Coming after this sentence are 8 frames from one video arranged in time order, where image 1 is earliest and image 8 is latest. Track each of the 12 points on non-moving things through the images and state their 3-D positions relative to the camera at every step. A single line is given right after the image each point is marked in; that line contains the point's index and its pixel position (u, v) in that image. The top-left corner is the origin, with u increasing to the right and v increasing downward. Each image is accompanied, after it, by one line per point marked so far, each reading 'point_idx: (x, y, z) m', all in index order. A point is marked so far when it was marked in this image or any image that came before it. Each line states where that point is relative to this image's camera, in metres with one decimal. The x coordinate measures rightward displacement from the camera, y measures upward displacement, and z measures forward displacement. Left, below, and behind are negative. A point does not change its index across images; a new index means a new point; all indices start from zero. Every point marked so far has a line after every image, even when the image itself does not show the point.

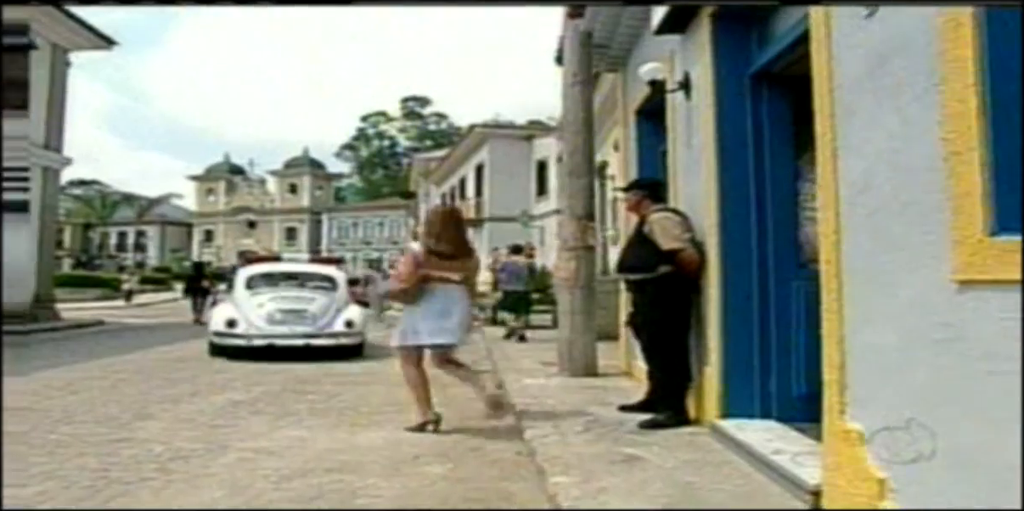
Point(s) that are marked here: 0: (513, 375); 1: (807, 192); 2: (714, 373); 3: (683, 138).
0: (0.0, -1.0, +9.8) m
1: (+1.7, +0.4, +6.5) m
2: (+1.2, -0.7, +6.6) m
3: (+1.1, +0.8, +7.3) m
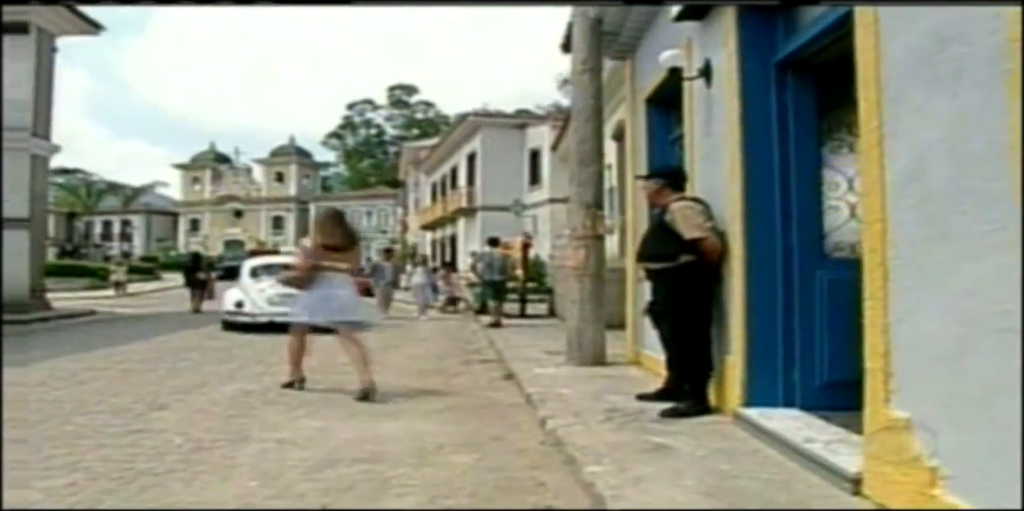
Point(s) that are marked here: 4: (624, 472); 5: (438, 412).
0: (+0.1, -0.9, +9.8) m
1: (+1.9, +0.4, +6.5) m
2: (+1.3, -0.6, +6.6) m
3: (+1.3, +0.9, +7.3) m
4: (+0.5, -1.0, +5.2) m
5: (-0.5, -1.1, +7.7) m
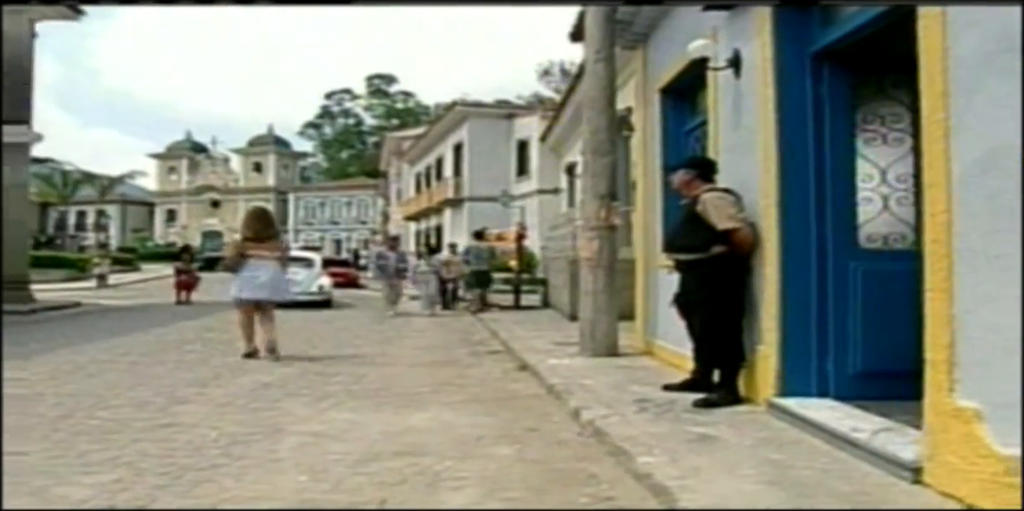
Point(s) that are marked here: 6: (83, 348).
0: (+0.2, -0.9, +9.7) m
1: (+2.1, +0.5, +6.5) m
2: (+1.5, -0.6, +6.7) m
3: (+1.4, +0.9, +7.3) m
4: (+0.8, -1.0, +5.2) m
5: (-0.3, -1.0, +7.6) m
6: (-4.2, -0.9, +10.9) m
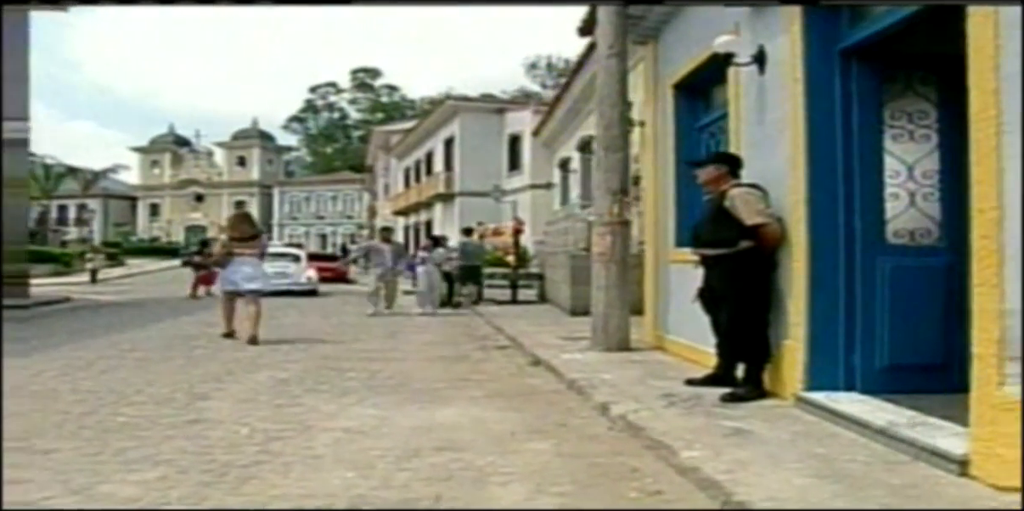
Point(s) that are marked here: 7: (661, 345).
0: (+0.3, -0.8, +9.8) m
1: (+2.3, +0.5, +6.6) m
2: (+1.7, -0.6, +6.7) m
3: (+1.6, +0.9, +7.3) m
4: (+1.0, -1.0, +5.3) m
5: (-0.2, -1.0, +7.6) m
6: (-4.1, -0.9, +10.8) m
7: (+1.3, -0.8, +9.6) m
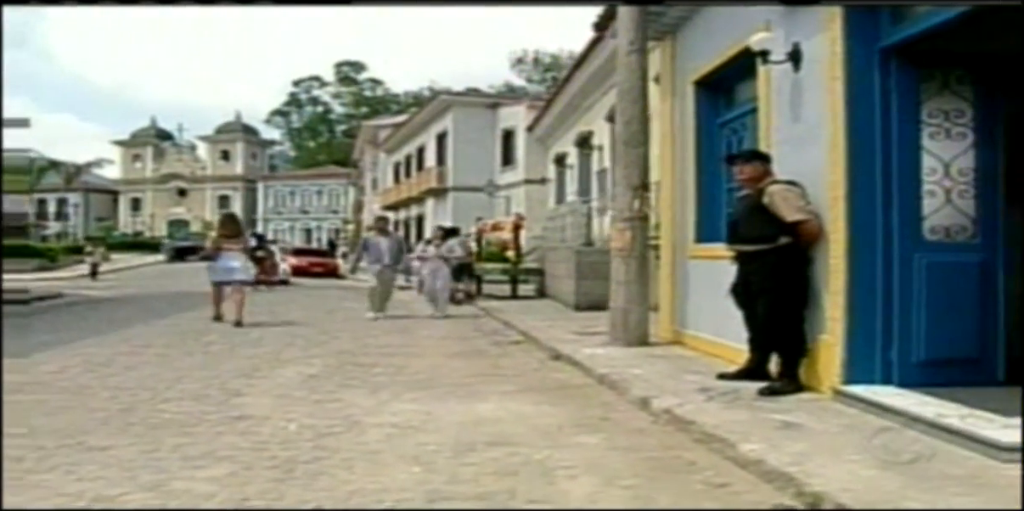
0: (+0.4, -0.8, +9.8) m
1: (+2.5, +0.5, +6.7) m
2: (+2.0, -0.5, +6.8) m
3: (+1.8, +1.0, +7.4) m
4: (+1.3, -0.9, +5.4) m
5: (+0.1, -0.9, +7.7) m
6: (-4.0, -0.8, +10.8) m
7: (+1.5, -0.7, +9.7) m
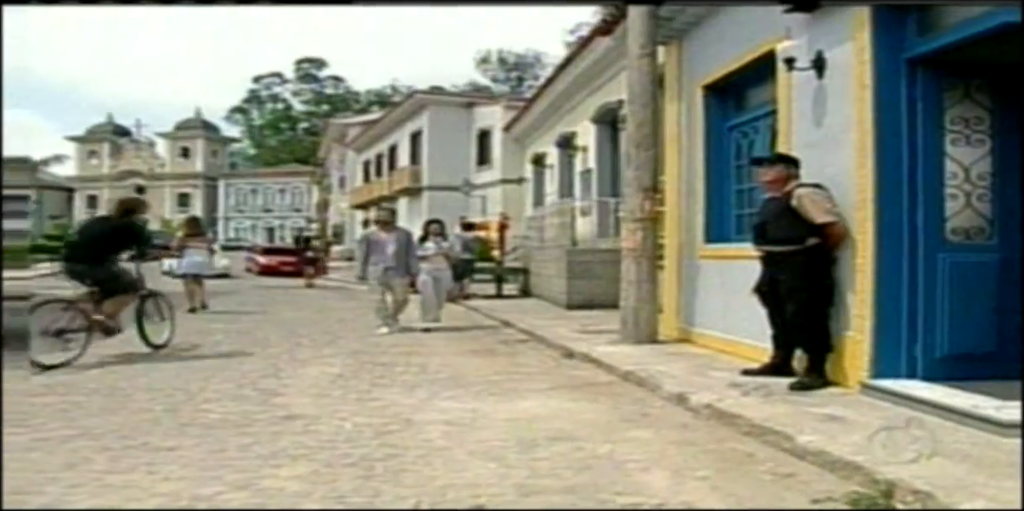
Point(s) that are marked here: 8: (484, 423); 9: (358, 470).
0: (+0.5, -0.8, +10.1) m
1: (+2.8, +0.5, +7.1) m
2: (+2.2, -0.5, +7.2) m
3: (+2.1, +1.0, +7.7) m
4: (+1.7, -0.9, +5.6) m
5: (+0.3, -1.0, +7.9) m
6: (-3.9, -0.8, +10.7) m
7: (+1.6, -0.7, +10.0) m
8: (-0.2, -1.0, +6.6) m
9: (-0.7, -1.0, +5.3) m
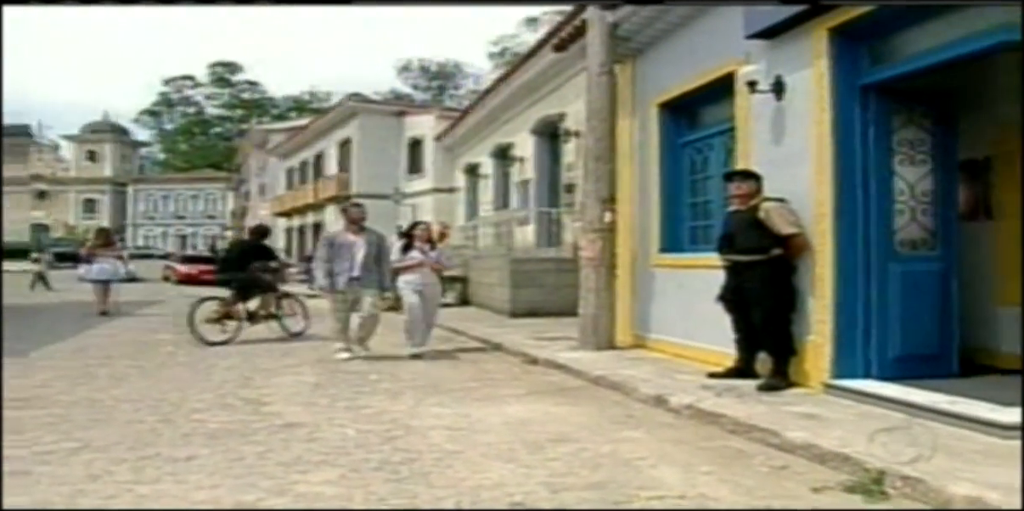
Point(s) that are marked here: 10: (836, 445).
0: (+0.2, -0.9, +10.4) m
1: (+2.7, +0.5, +7.7) m
2: (+2.2, -0.6, +7.7) m
3: (+1.9, +0.9, +8.3) m
4: (+1.7, -1.0, +6.1) m
5: (+0.1, -1.0, +8.3) m
6: (-4.3, -0.9, +10.7) m
7: (+1.2, -0.8, +10.4) m
8: (-0.2, -1.1, +6.9) m
9: (-0.6, -1.1, +5.6) m
10: (+1.7, -1.0, +5.9) m
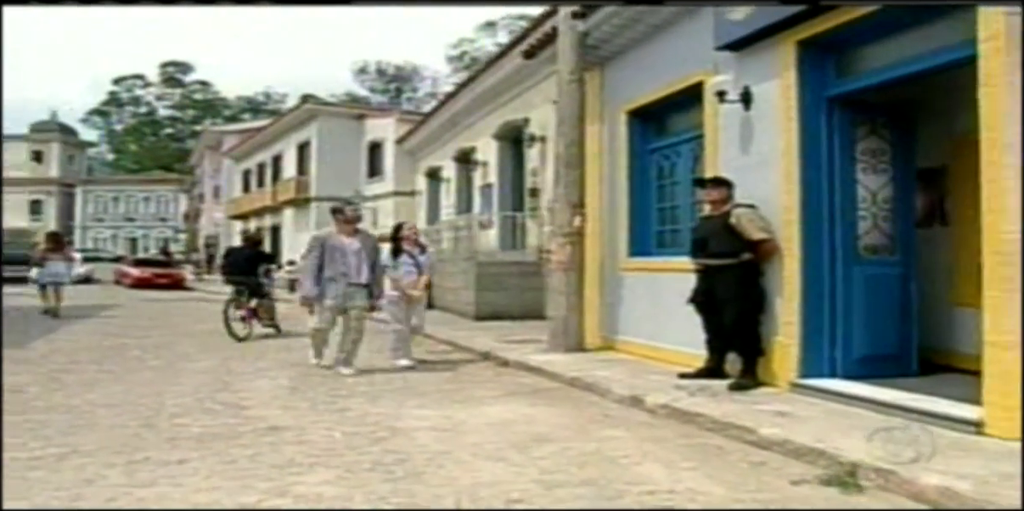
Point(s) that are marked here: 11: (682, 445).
0: (-0.1, -0.9, +10.6) m
1: (+2.6, +0.4, +8.0) m
2: (+2.0, -0.6, +8.0) m
3: (+1.7, +0.9, +8.5) m
4: (+1.6, -1.0, +6.4) m
5: (0.0, -1.1, +8.4) m
6: (-4.6, -1.0, +10.6) m
7: (+0.9, -0.8, +10.7) m
8: (-0.3, -1.1, +7.1) m
9: (-0.7, -1.1, +5.8) m
10: (+1.7, -1.0, +6.2) m
11: (+1.0, -1.1, +6.6) m
